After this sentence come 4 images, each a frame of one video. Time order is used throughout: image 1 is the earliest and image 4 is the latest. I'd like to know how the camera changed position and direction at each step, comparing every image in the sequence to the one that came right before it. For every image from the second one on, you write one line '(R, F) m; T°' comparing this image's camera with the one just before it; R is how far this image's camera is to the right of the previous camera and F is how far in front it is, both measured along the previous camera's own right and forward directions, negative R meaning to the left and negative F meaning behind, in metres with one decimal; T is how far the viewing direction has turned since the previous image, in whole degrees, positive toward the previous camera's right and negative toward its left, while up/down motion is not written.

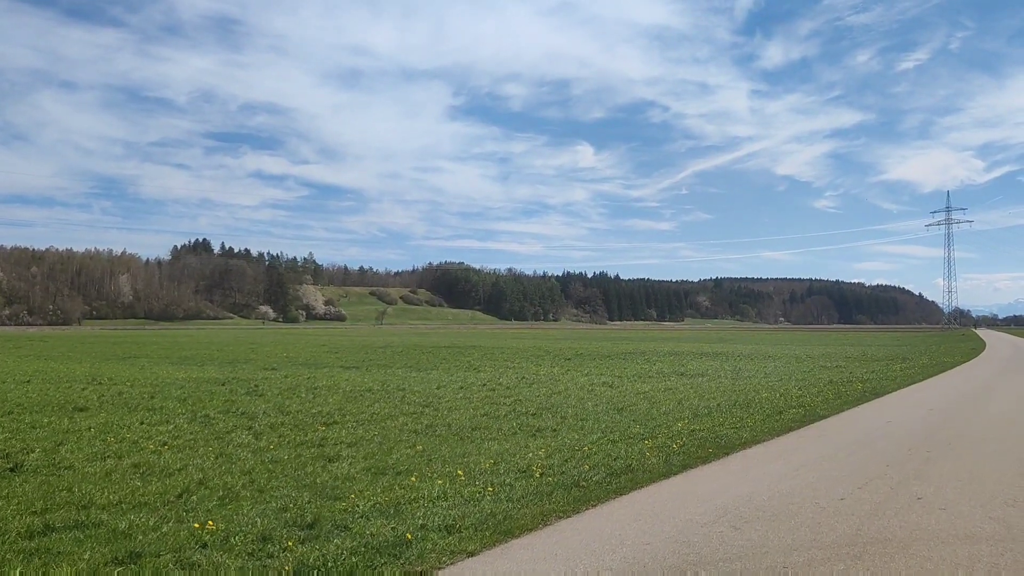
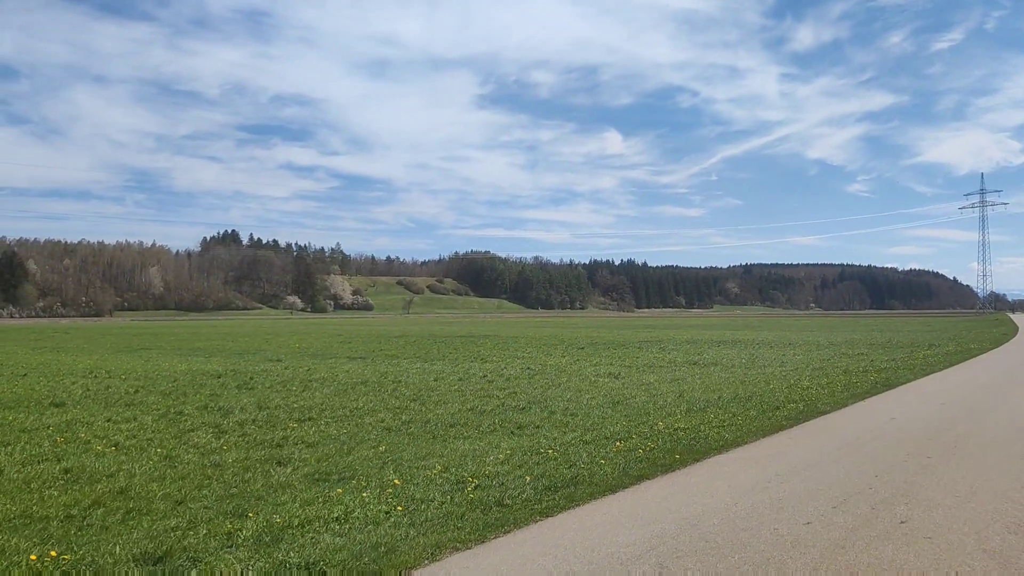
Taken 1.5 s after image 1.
(+1.0, +1.1) m; -2°
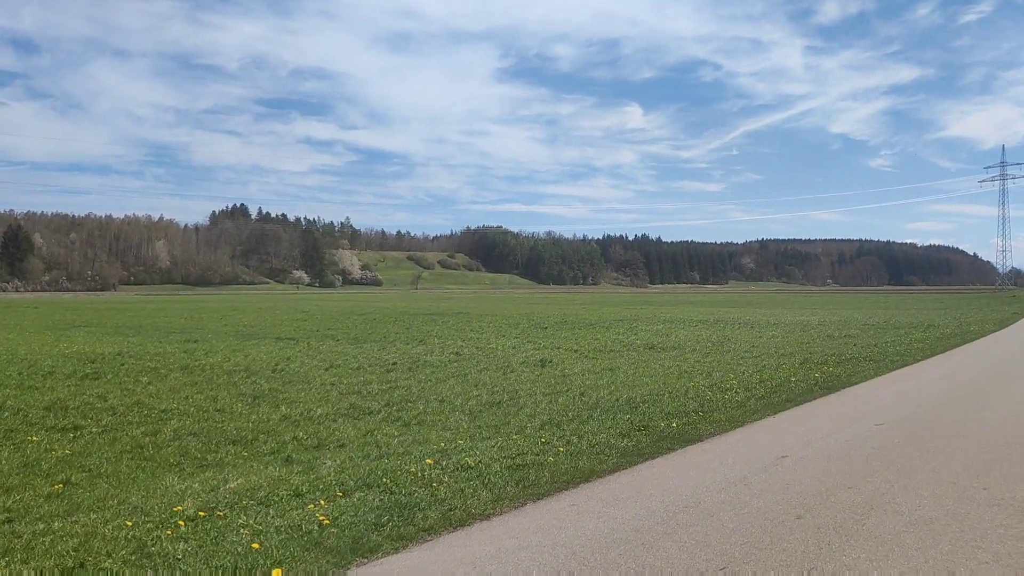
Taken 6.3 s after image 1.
(+3.4, +4.0) m; -1°
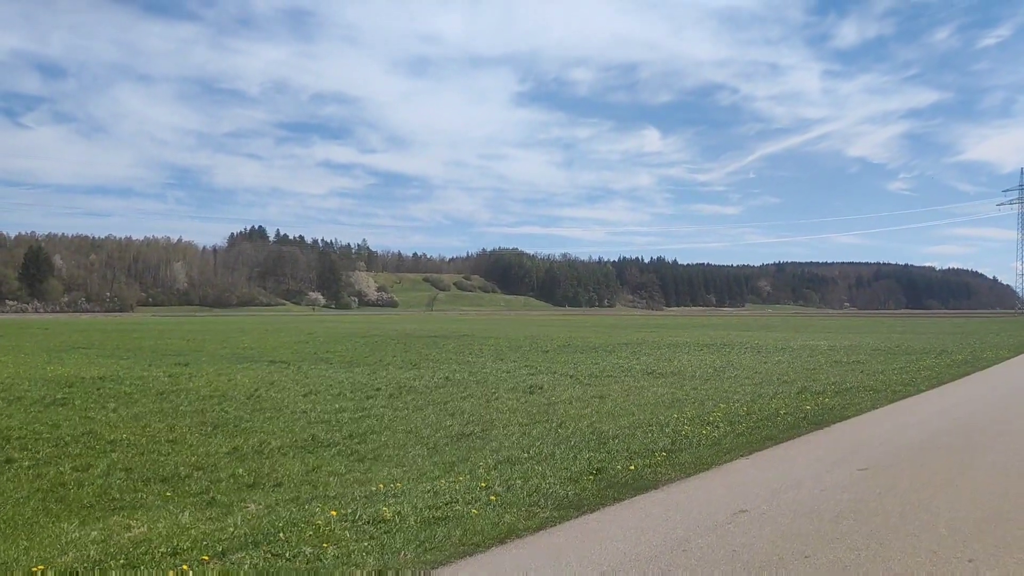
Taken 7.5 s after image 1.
(+0.9, +0.9) m; -1°
